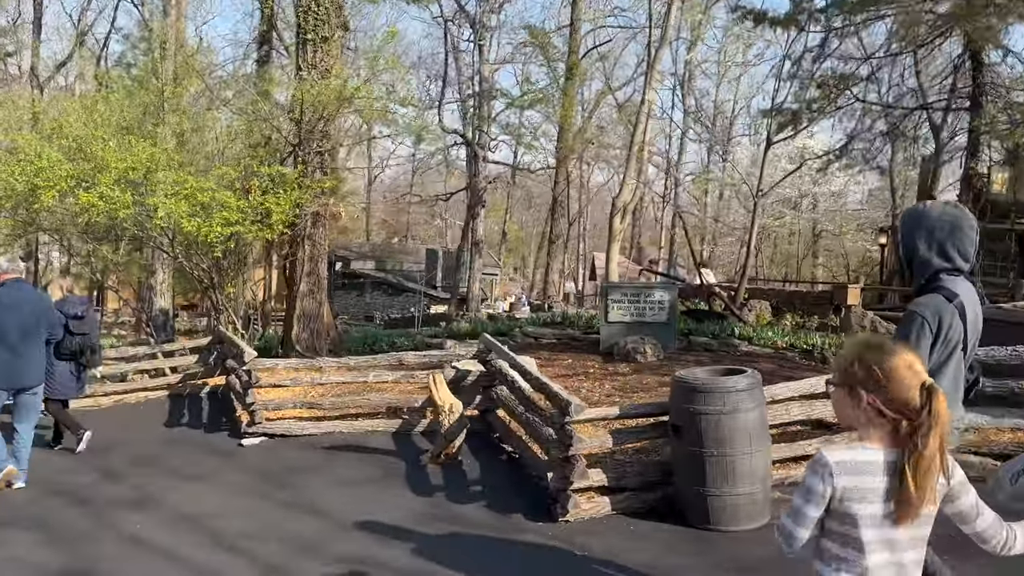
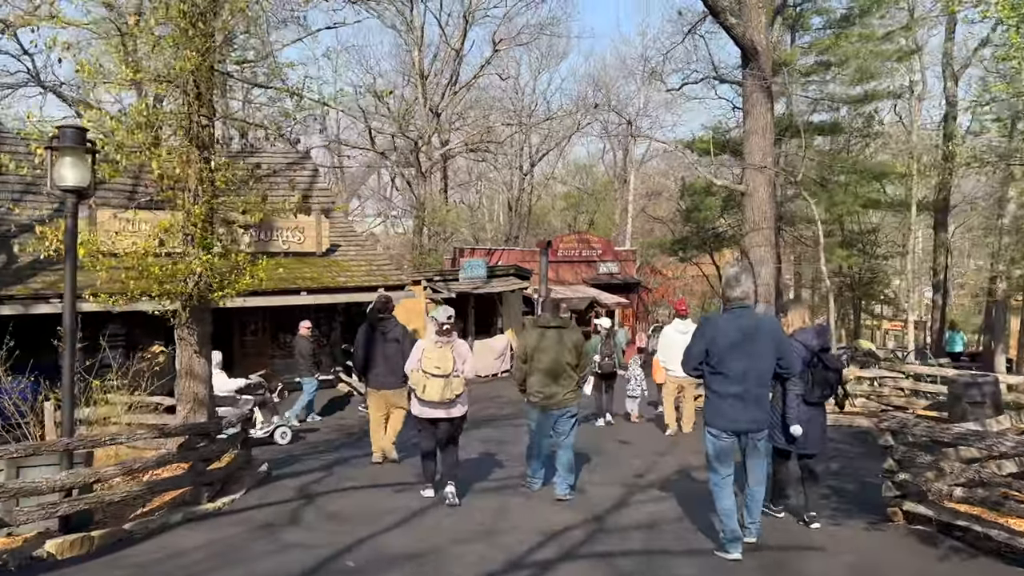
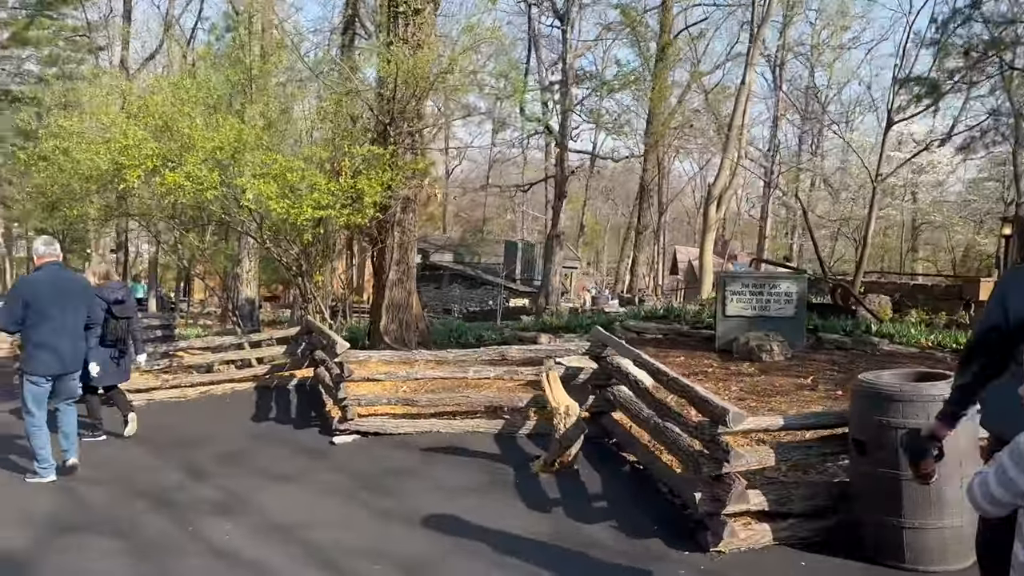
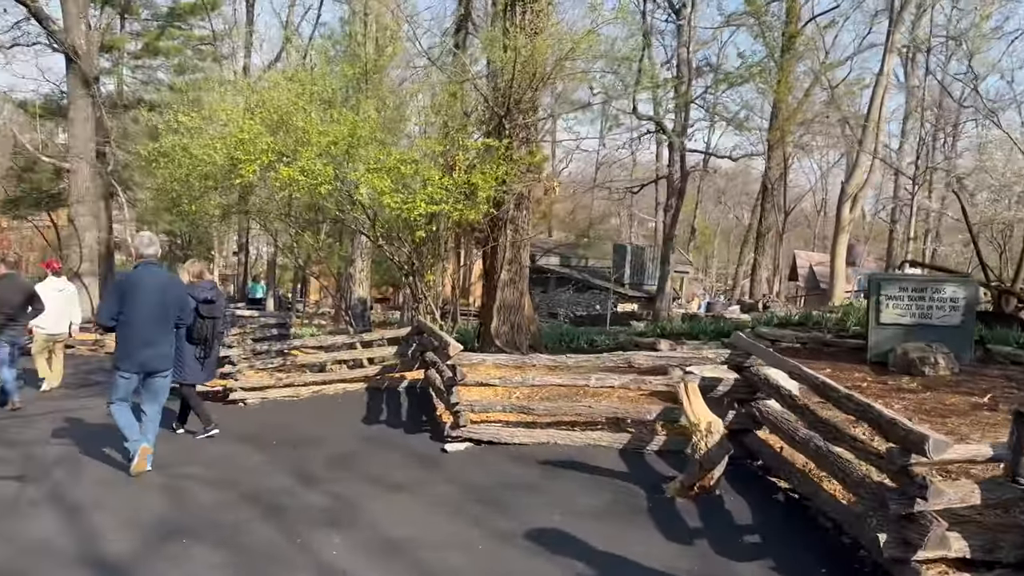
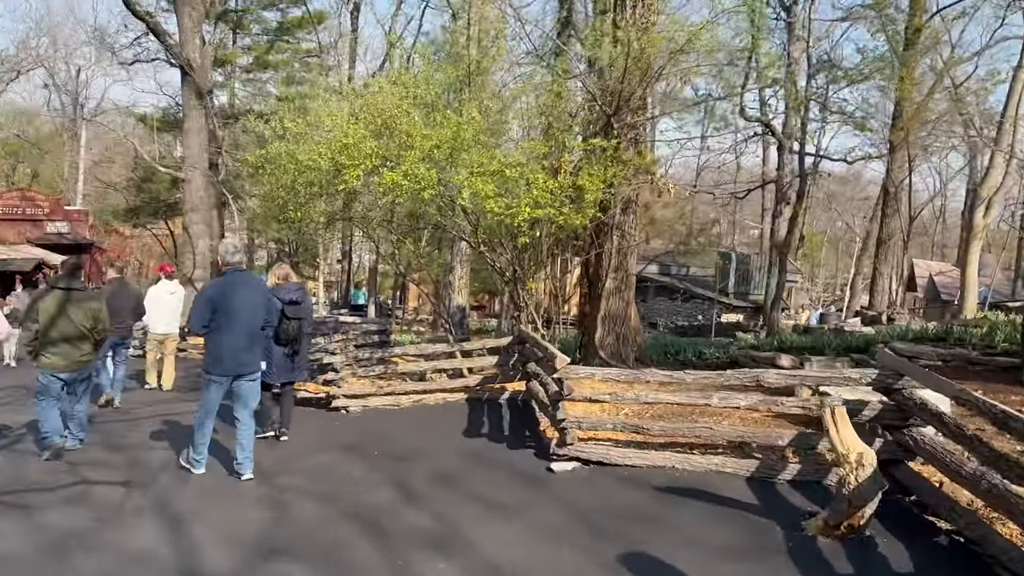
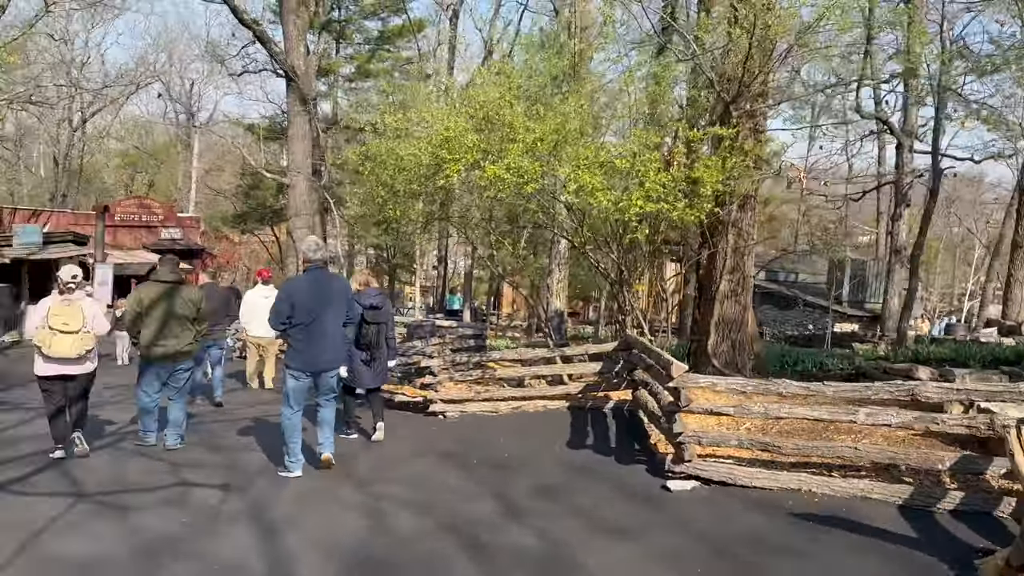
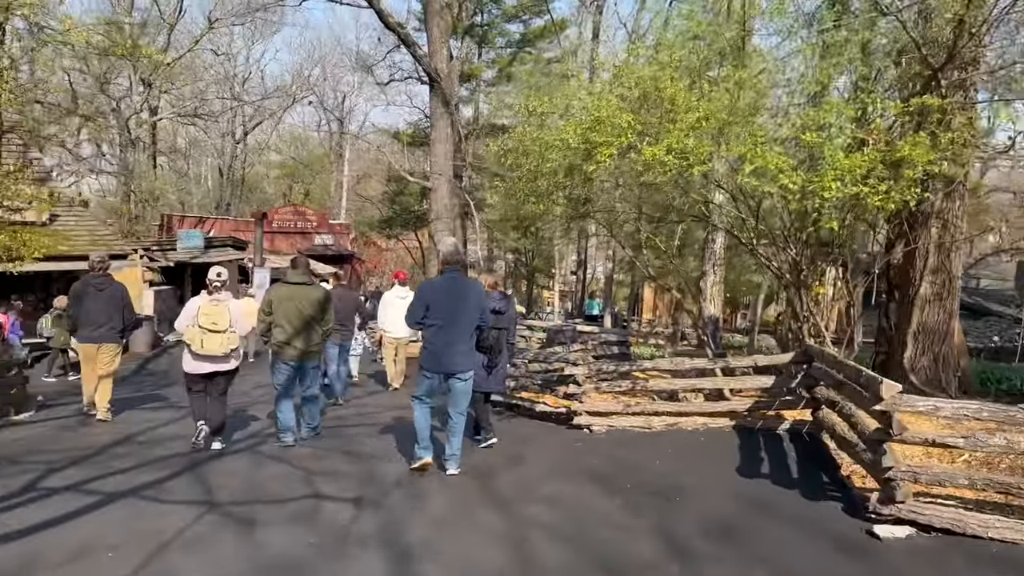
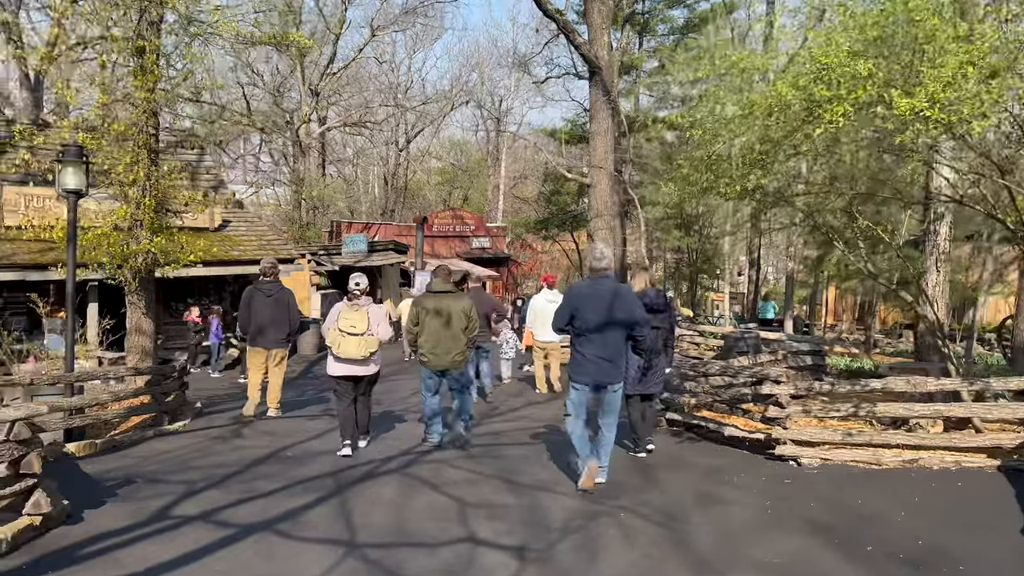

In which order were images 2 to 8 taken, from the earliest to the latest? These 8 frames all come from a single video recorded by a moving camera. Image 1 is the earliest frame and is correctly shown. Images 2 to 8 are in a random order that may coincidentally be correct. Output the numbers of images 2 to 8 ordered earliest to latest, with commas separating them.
3, 4, 5, 6, 7, 8, 2
